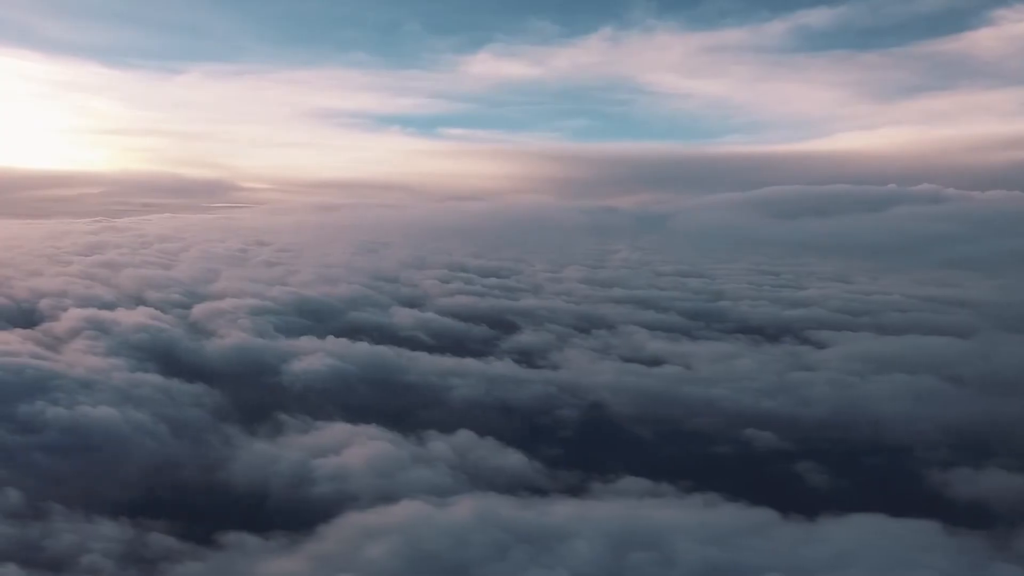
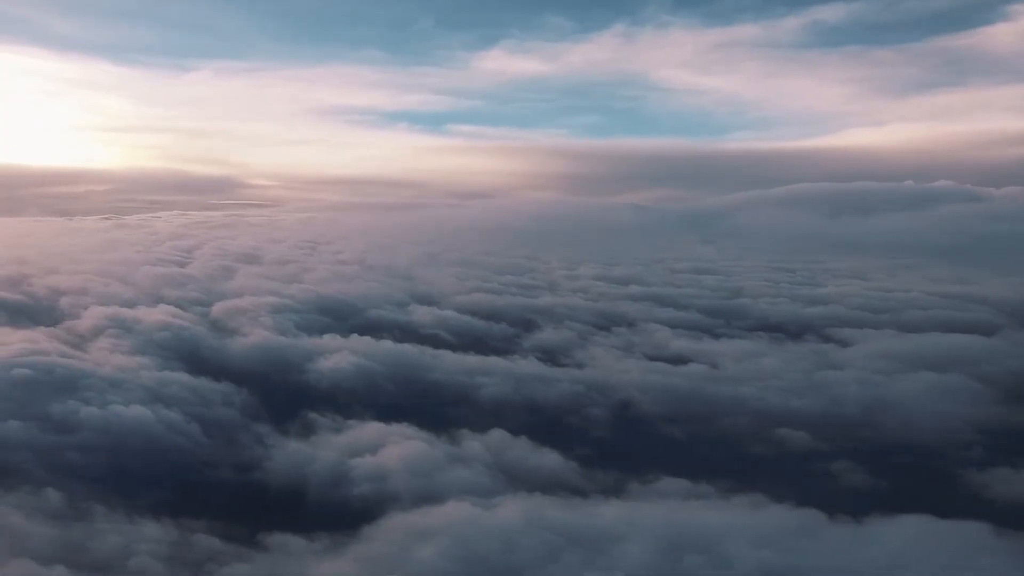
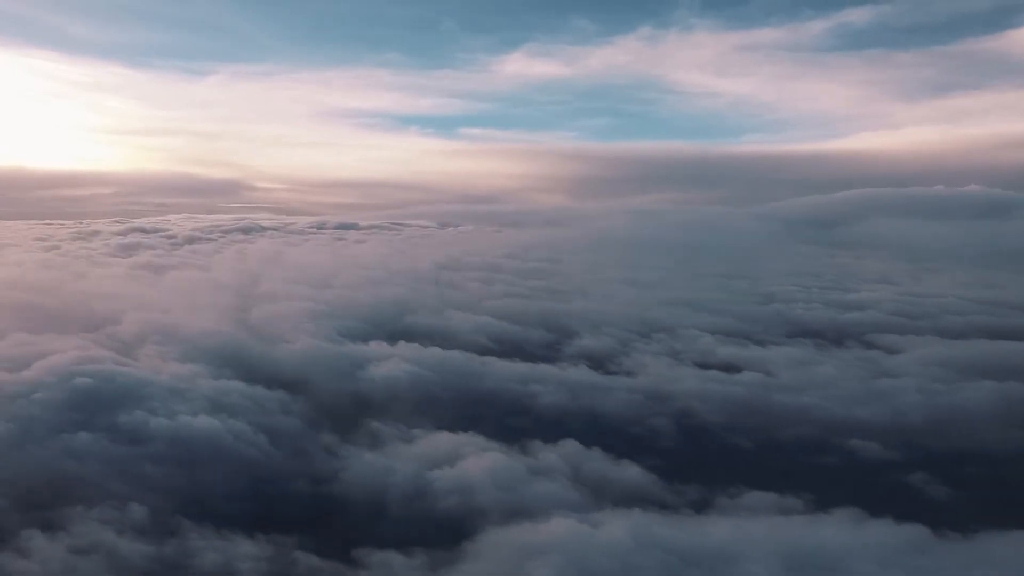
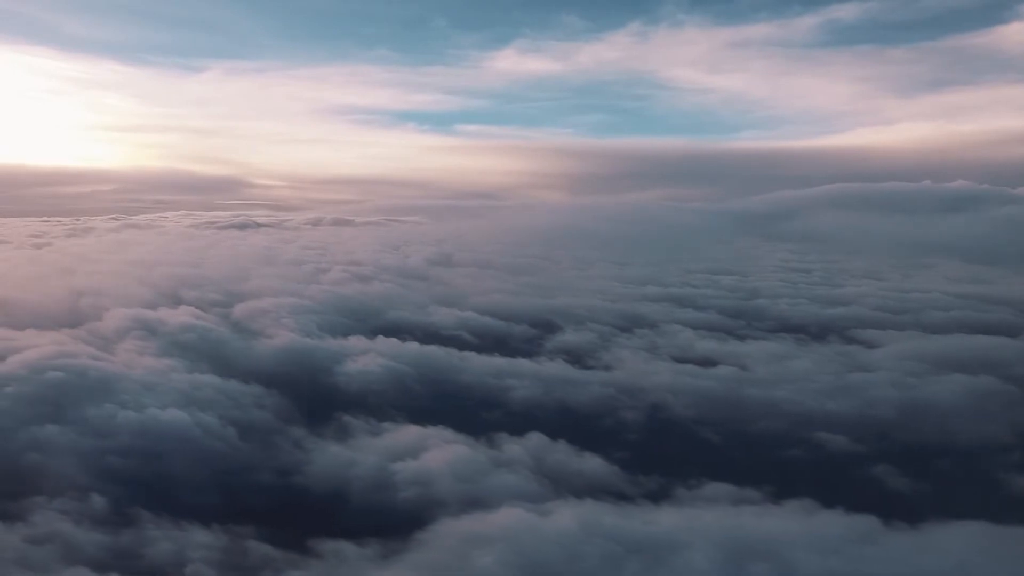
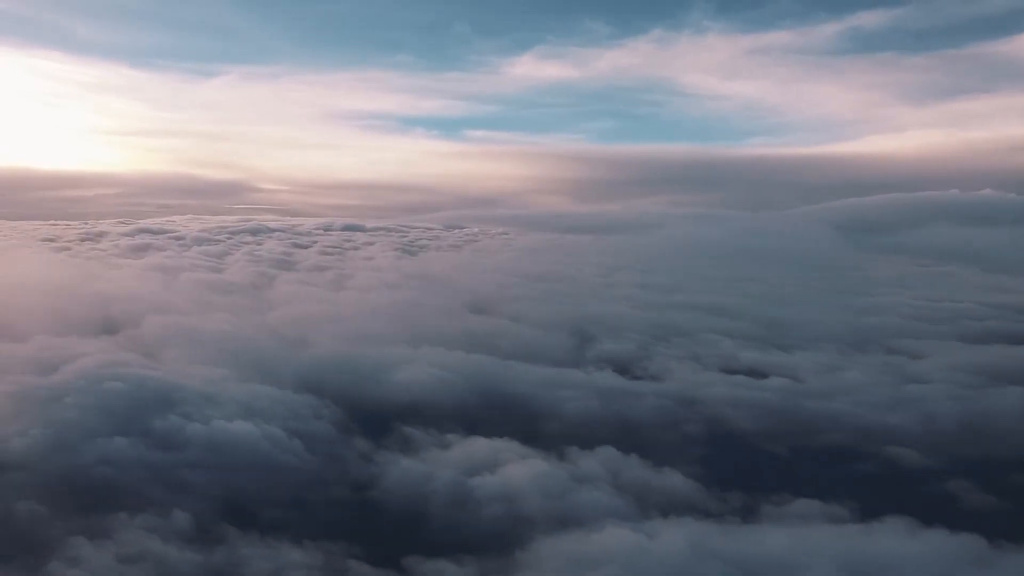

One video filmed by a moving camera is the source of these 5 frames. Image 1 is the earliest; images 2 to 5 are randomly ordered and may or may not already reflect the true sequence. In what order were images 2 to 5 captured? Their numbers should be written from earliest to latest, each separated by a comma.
2, 4, 3, 5
